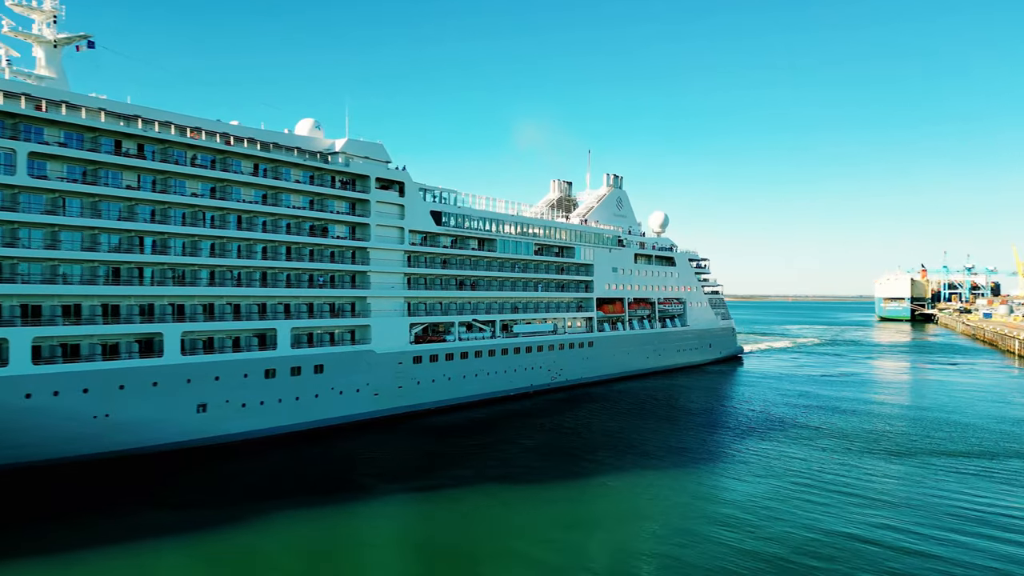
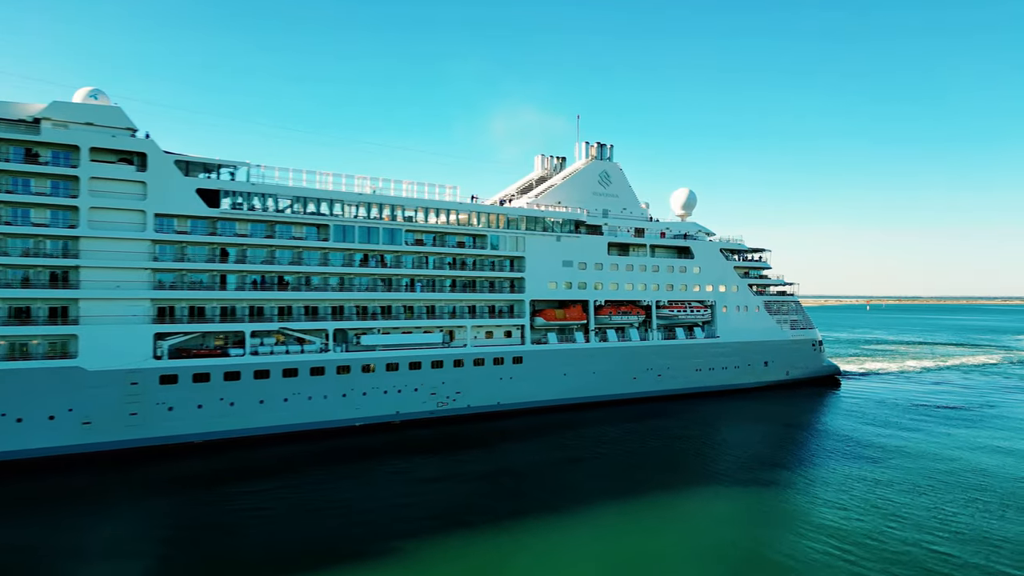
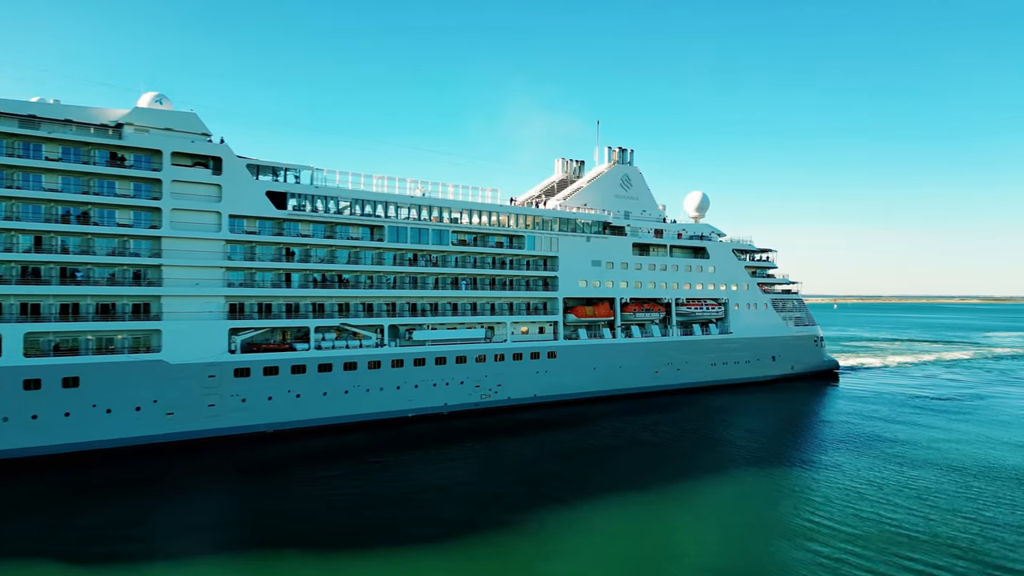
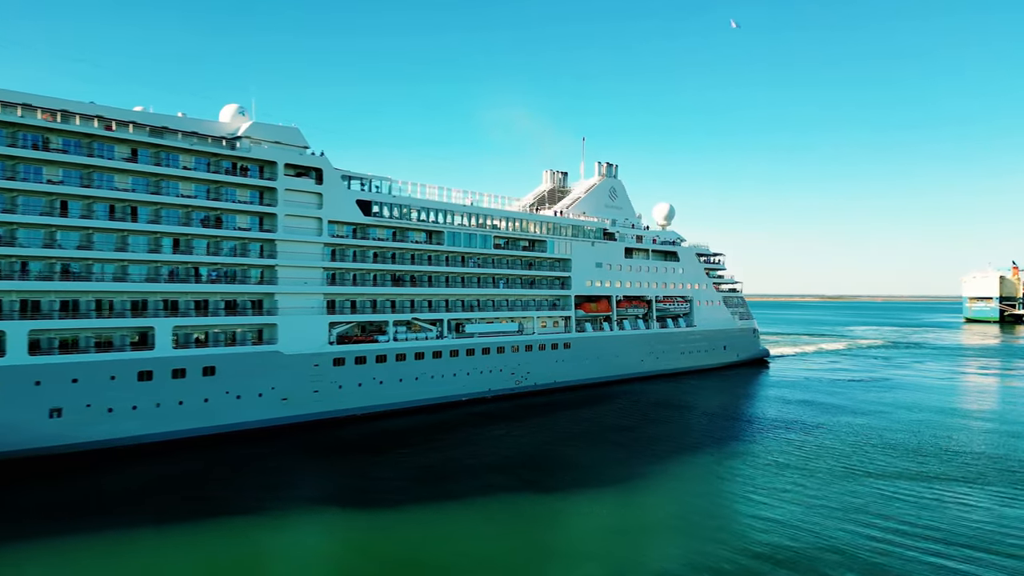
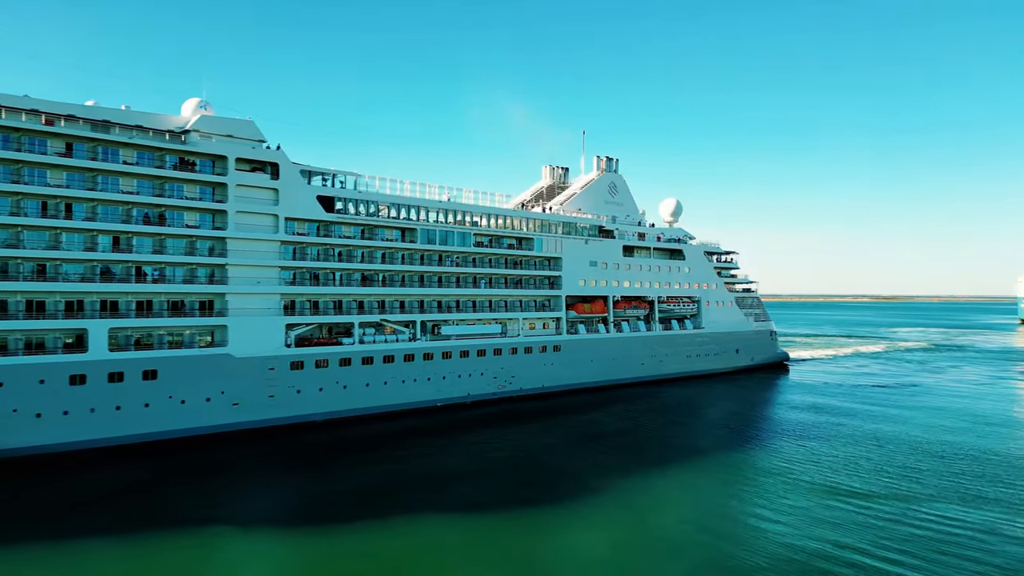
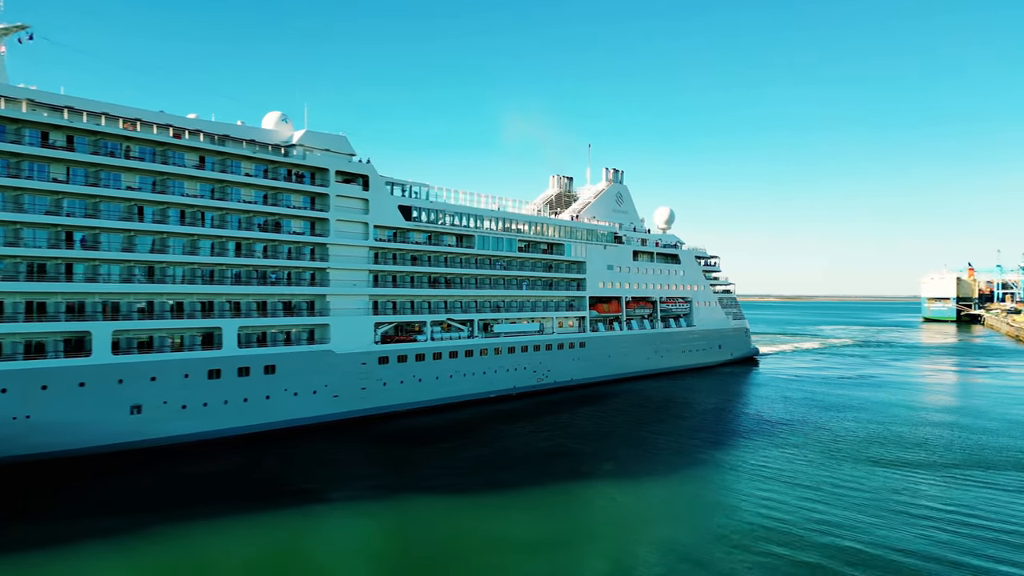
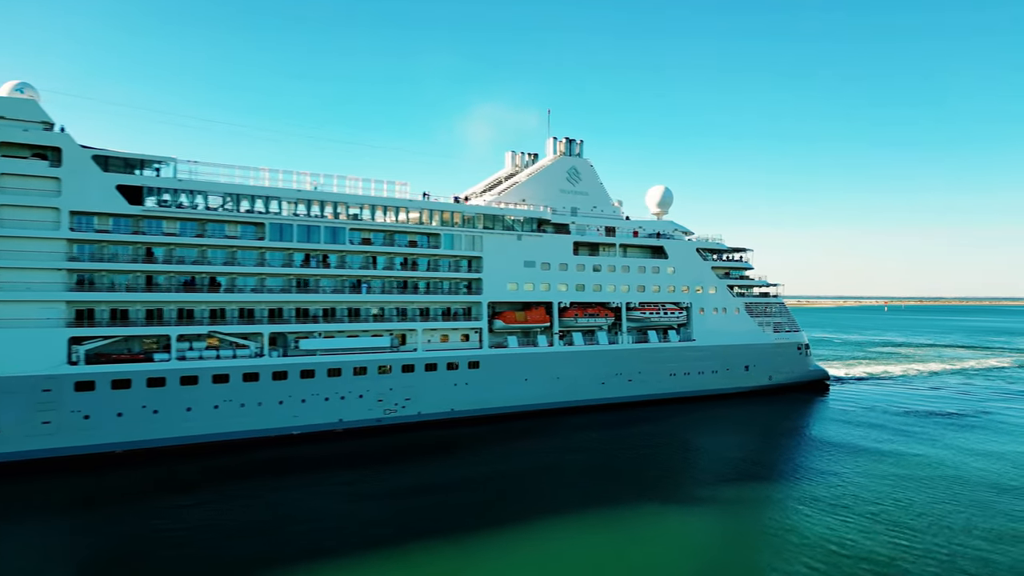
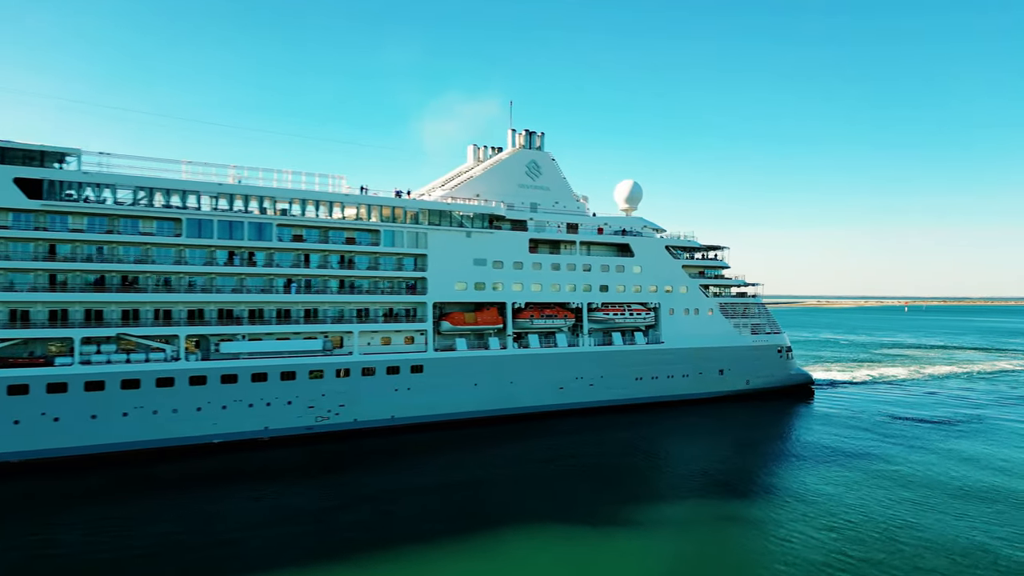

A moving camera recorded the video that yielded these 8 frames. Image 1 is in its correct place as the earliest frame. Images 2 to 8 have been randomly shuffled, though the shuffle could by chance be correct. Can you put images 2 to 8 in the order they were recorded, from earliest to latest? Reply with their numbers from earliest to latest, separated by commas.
6, 4, 5, 3, 2, 7, 8
